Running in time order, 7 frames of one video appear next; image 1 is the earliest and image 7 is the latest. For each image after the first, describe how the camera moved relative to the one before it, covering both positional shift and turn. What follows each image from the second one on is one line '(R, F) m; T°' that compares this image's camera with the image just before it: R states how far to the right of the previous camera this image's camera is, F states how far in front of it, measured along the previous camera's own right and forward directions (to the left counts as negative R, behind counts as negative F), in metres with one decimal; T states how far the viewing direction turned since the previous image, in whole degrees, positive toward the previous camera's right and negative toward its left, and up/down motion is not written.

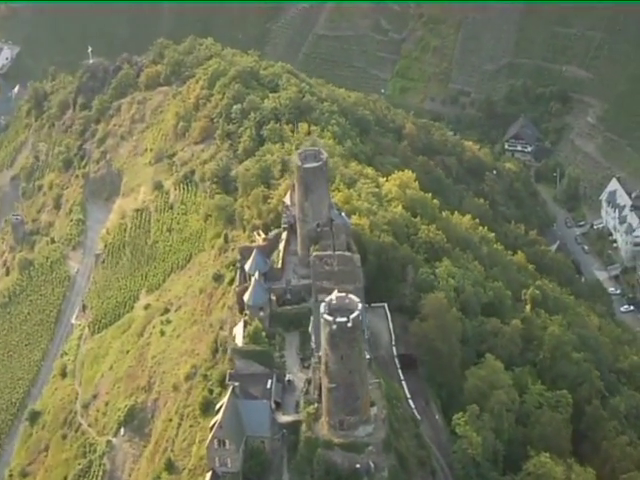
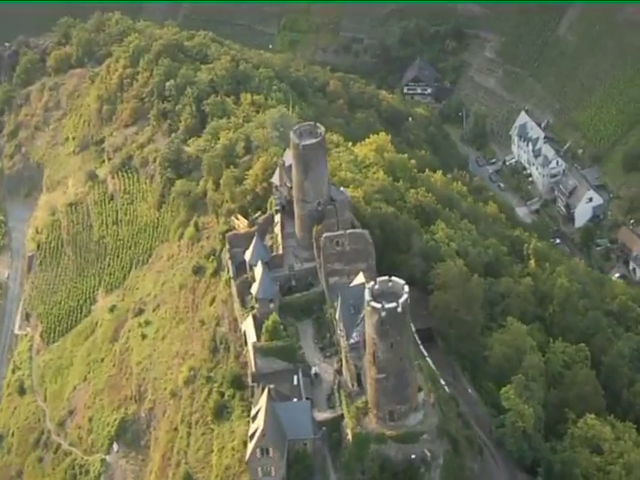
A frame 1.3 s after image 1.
(-6.1, +3.8) m; +7°
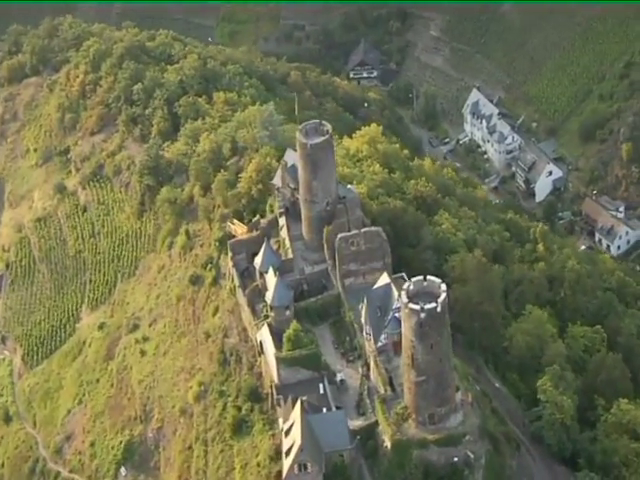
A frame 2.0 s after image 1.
(-3.4, +1.9) m; +4°
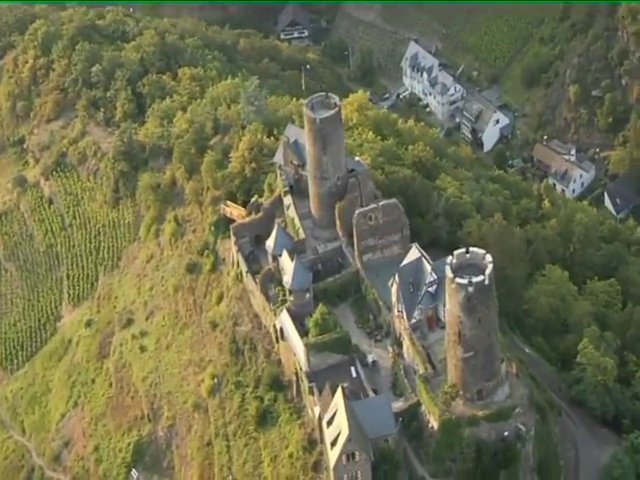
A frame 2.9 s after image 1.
(-3.9, +2.2) m; +4°
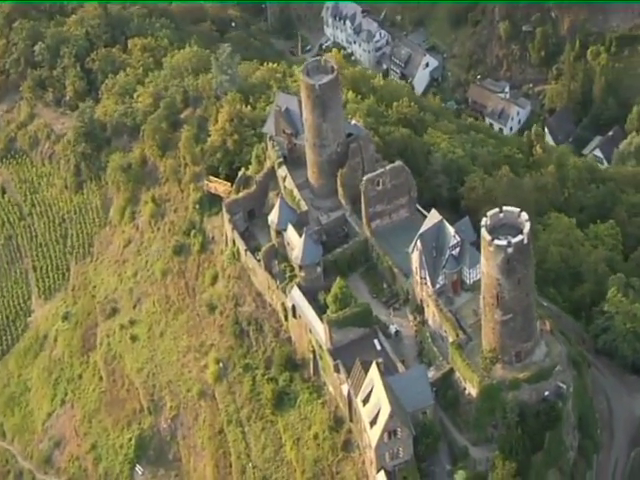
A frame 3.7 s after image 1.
(-3.8, +2.1) m; +5°
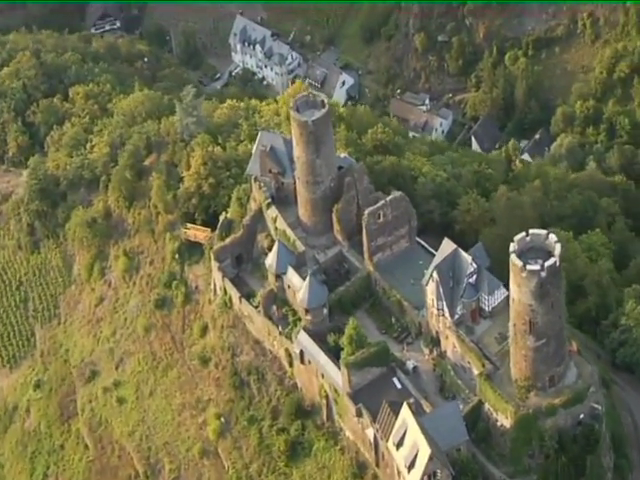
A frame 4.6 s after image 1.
(-3.7, +1.9) m; +5°
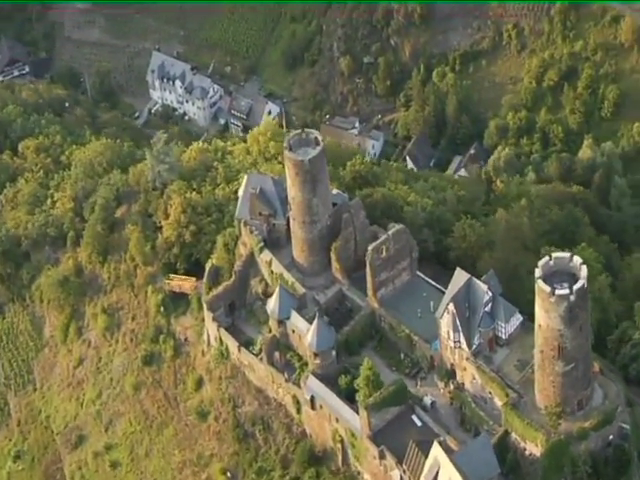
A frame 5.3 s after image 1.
(-3.1, +1.5) m; +5°
